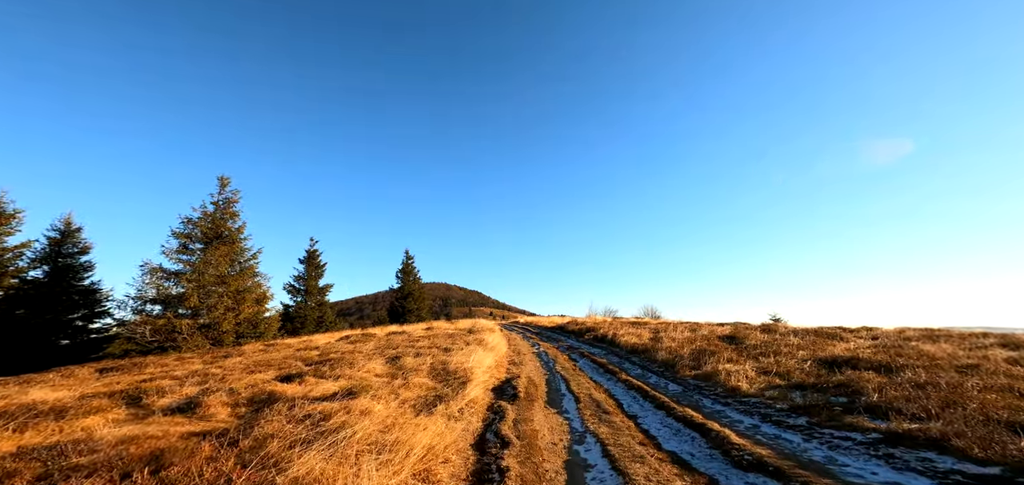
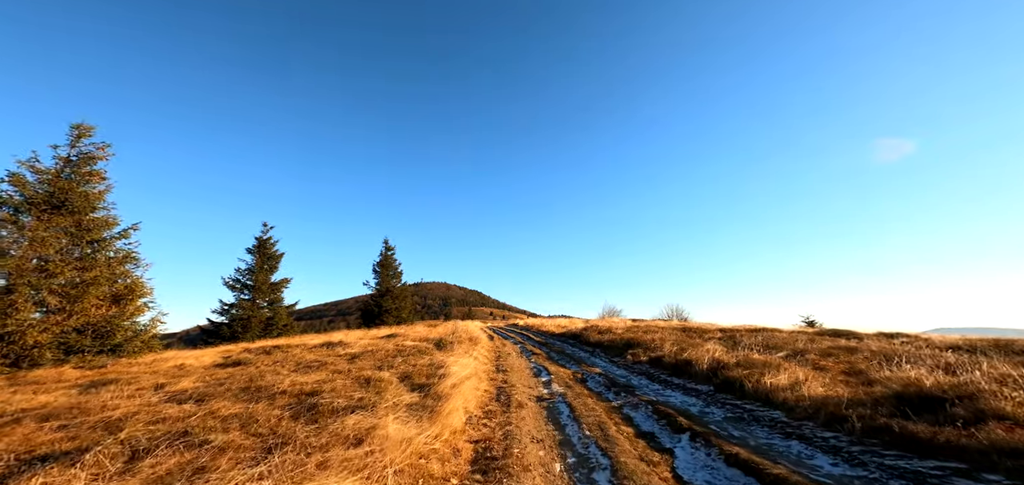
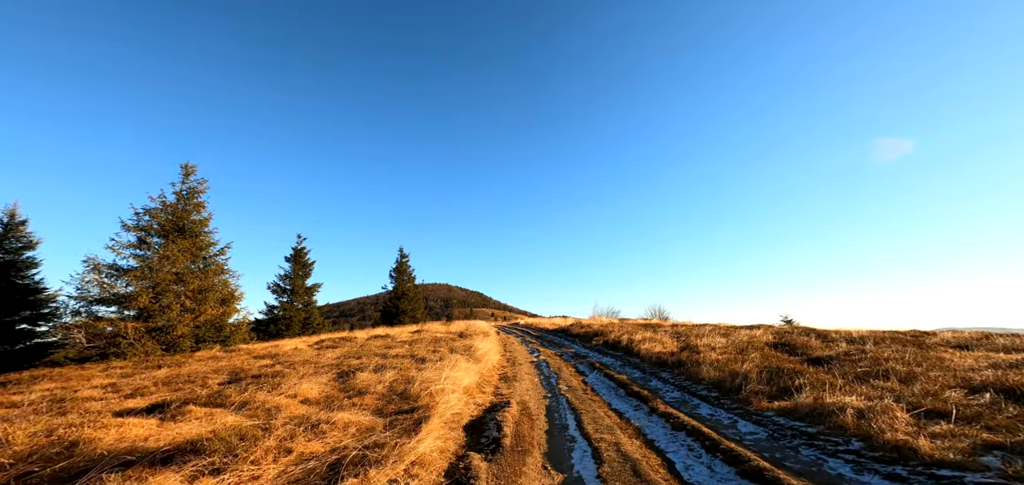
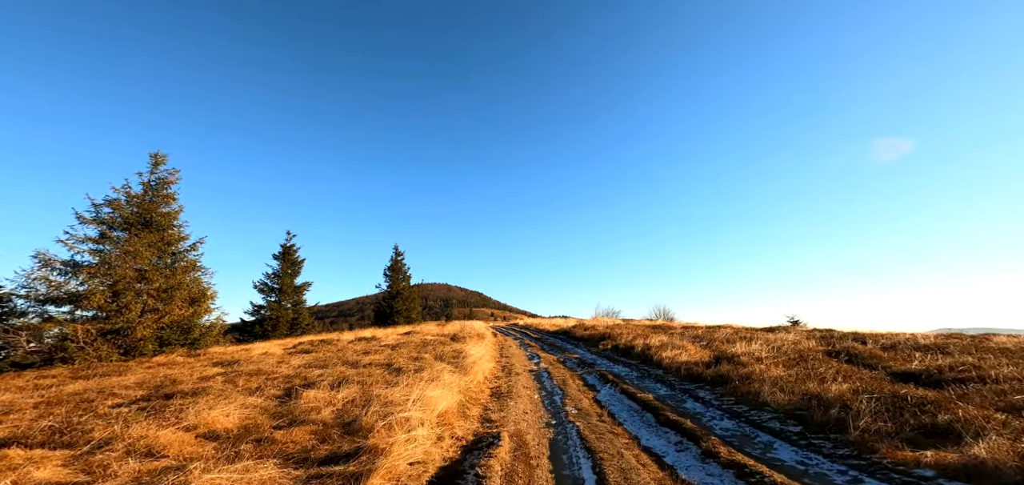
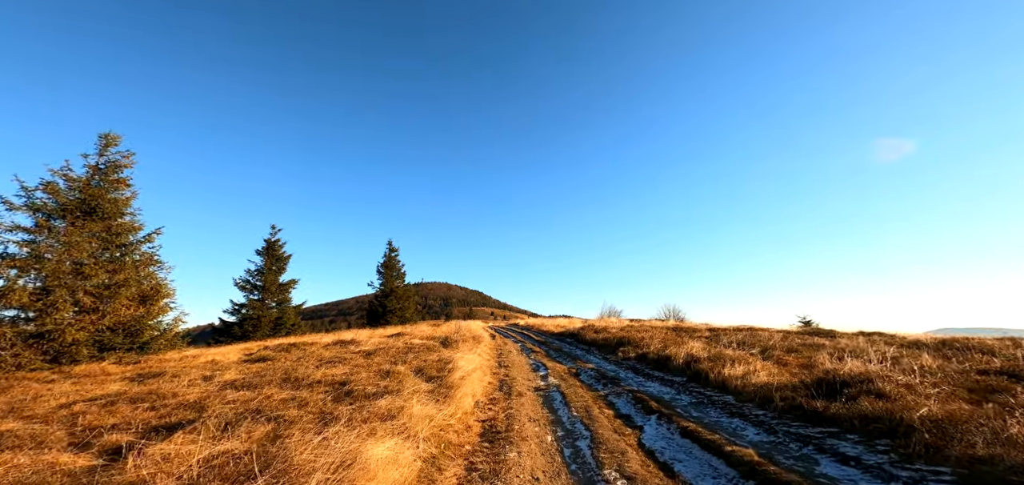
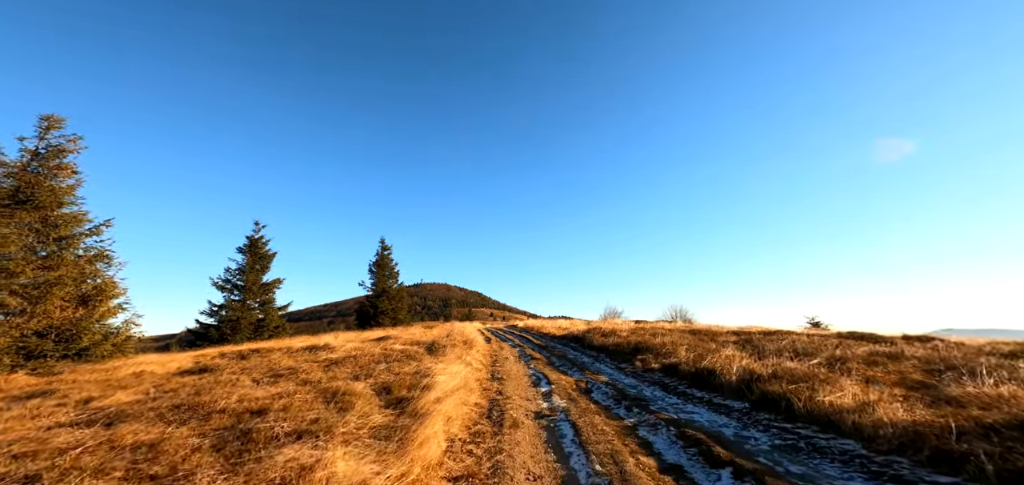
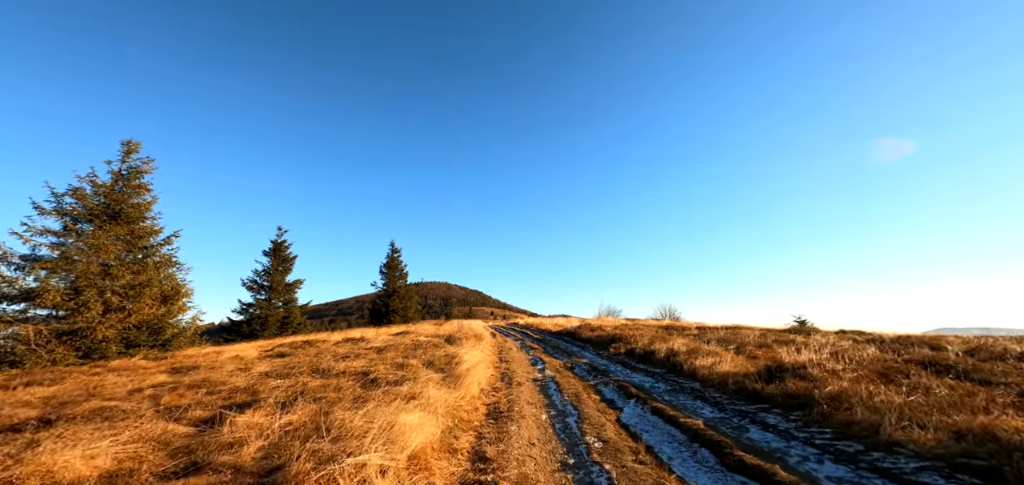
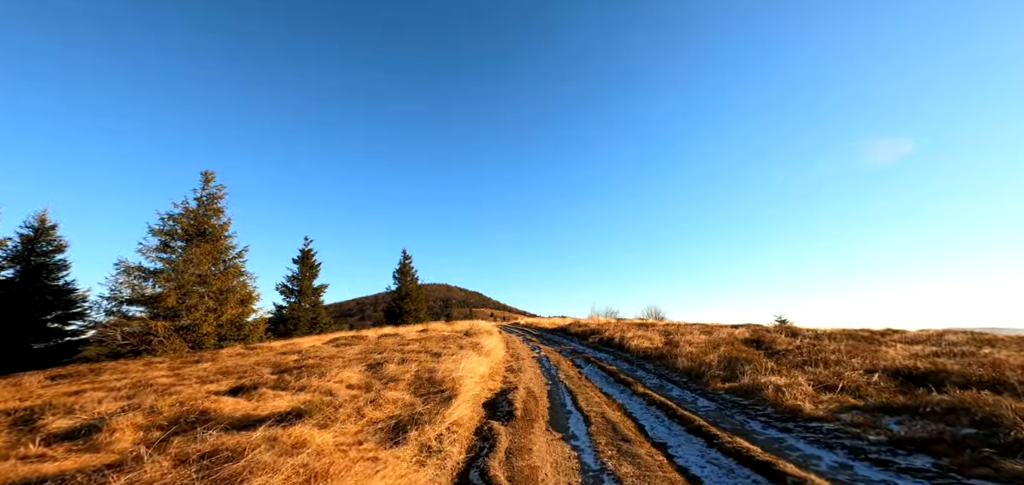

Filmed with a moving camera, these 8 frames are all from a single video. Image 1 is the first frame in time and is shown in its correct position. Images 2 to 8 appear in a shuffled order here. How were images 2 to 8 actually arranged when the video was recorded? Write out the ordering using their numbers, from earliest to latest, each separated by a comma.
8, 3, 4, 7, 5, 2, 6
